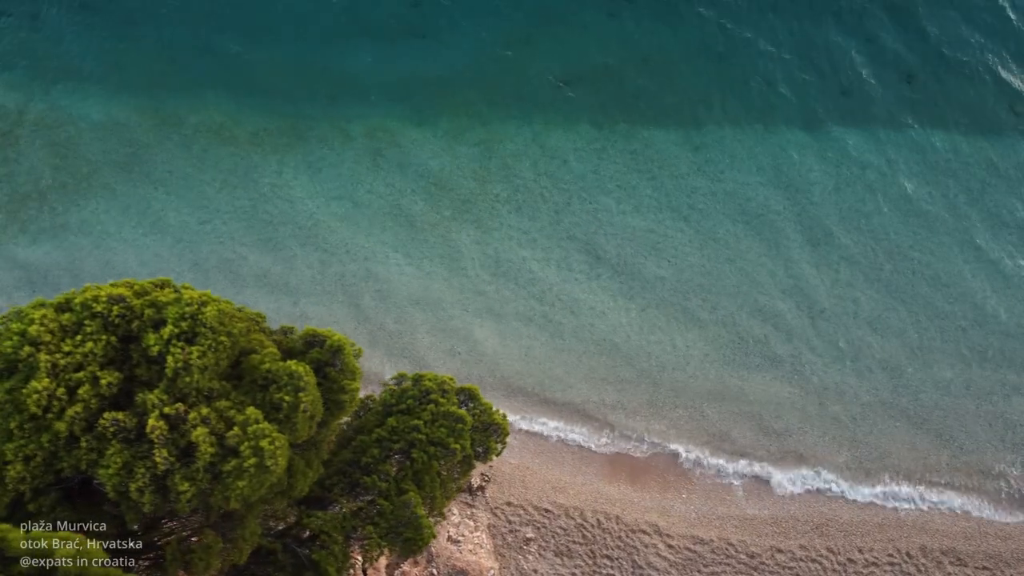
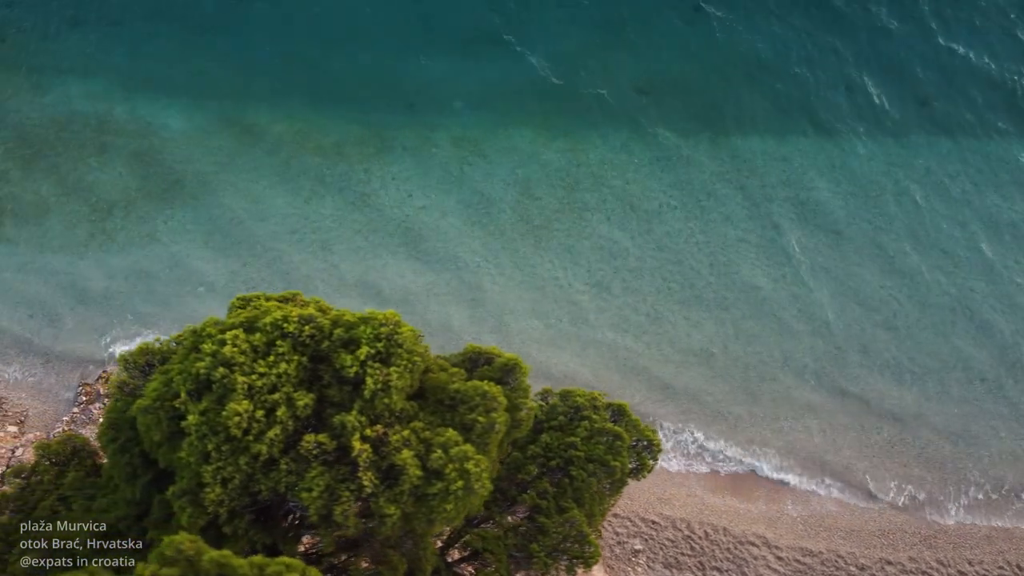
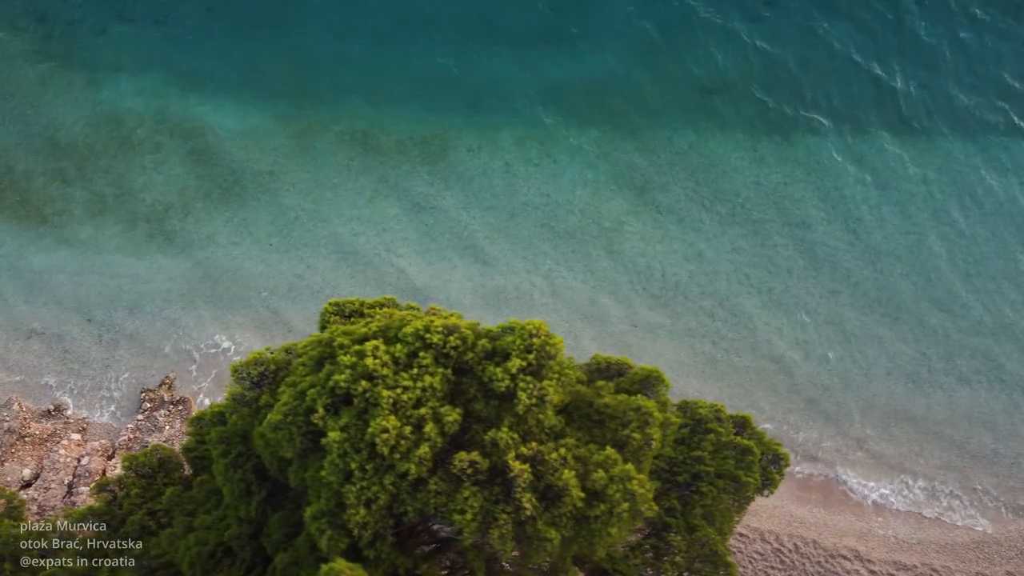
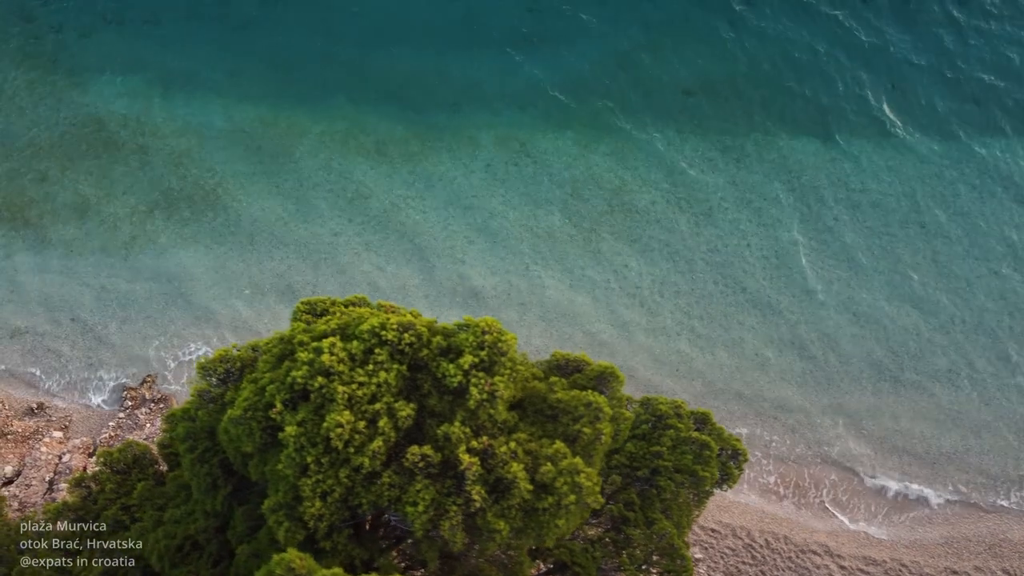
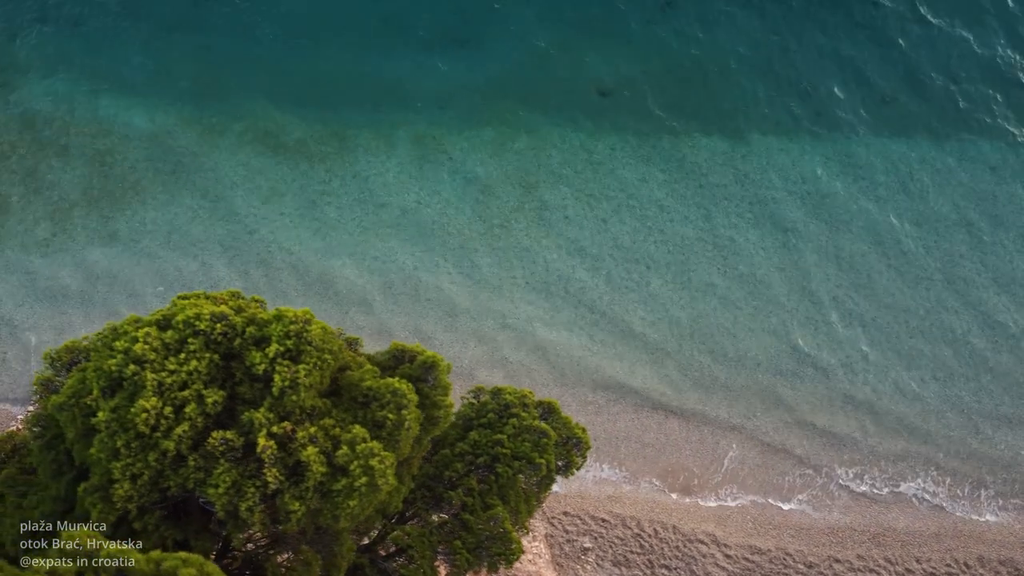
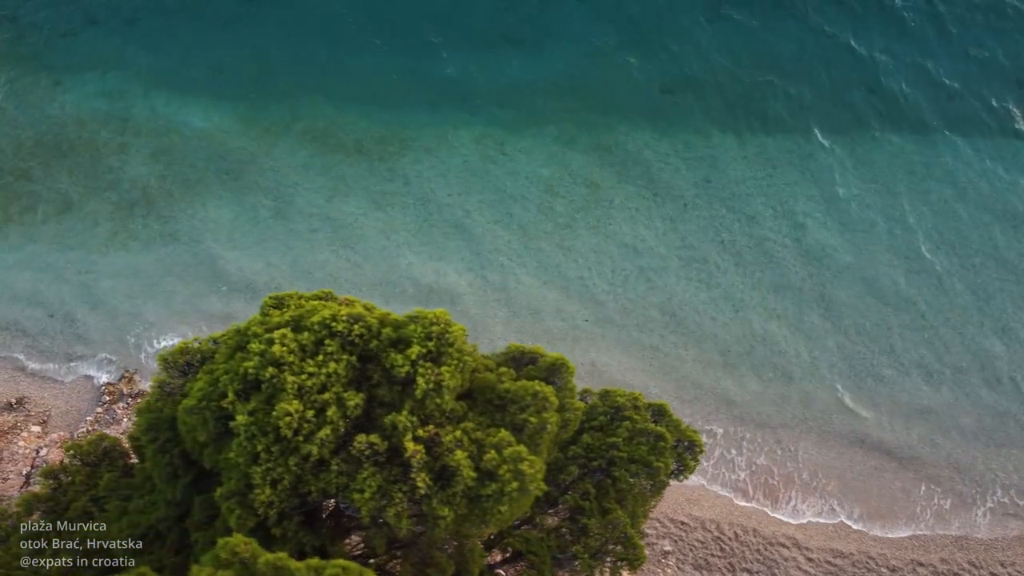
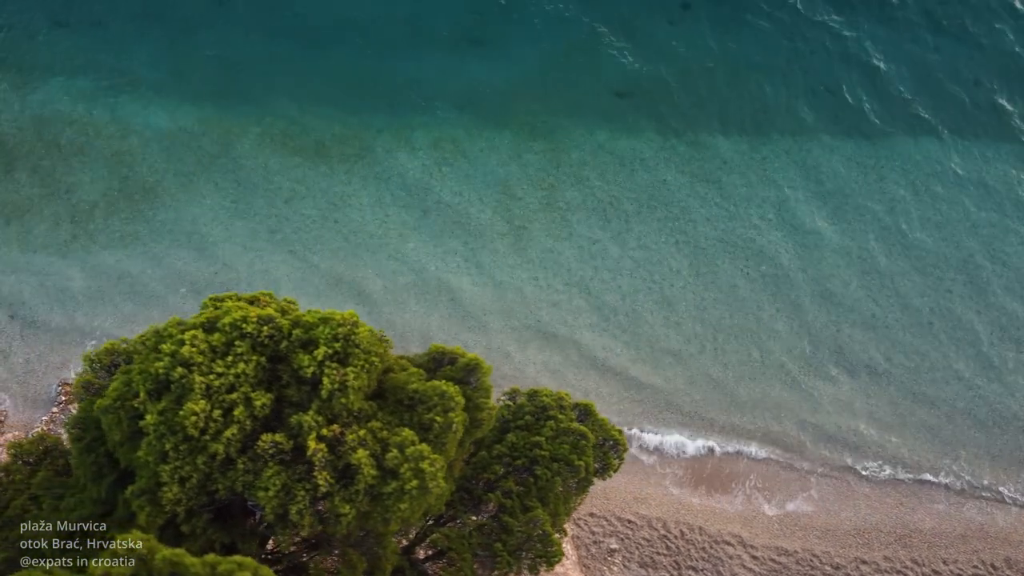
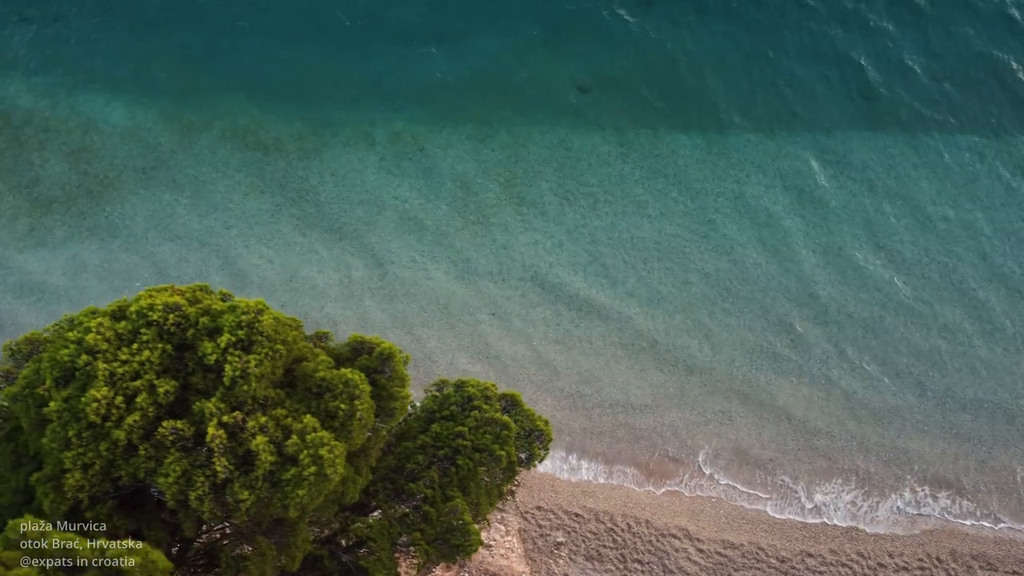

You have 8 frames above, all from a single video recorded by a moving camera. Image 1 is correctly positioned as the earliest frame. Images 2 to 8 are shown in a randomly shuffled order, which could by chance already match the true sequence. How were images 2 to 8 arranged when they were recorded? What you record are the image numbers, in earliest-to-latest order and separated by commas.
8, 5, 7, 2, 6, 4, 3
